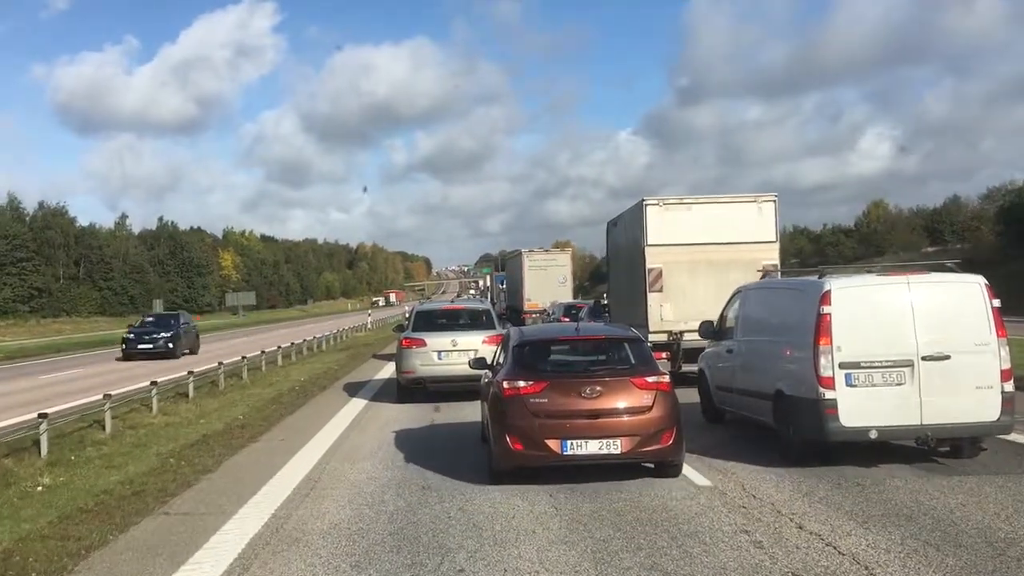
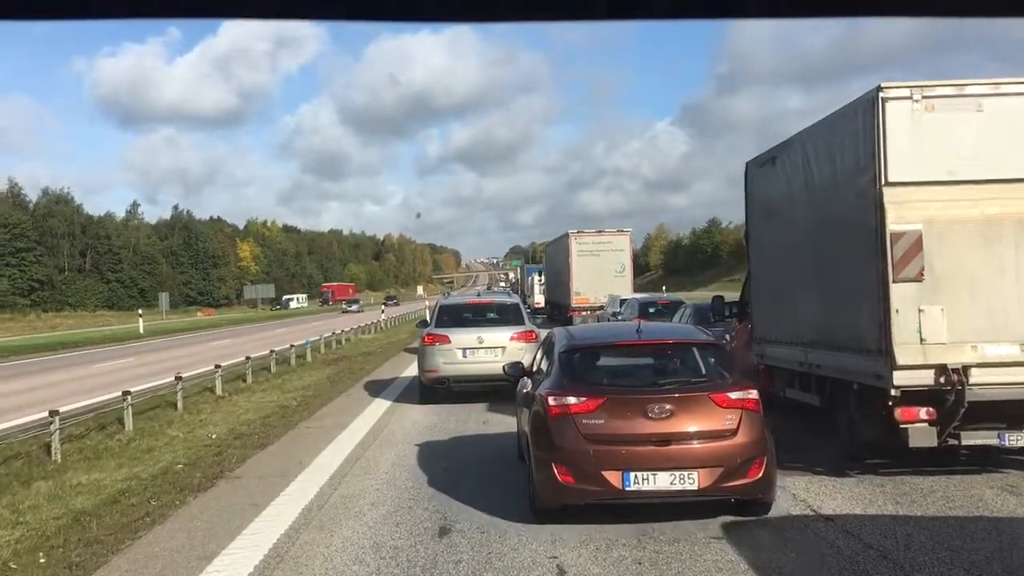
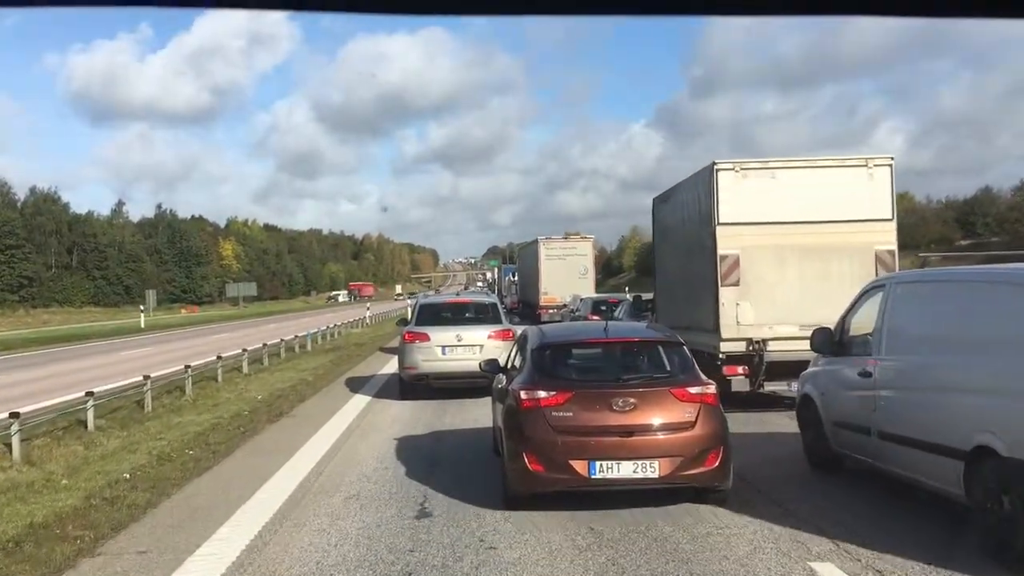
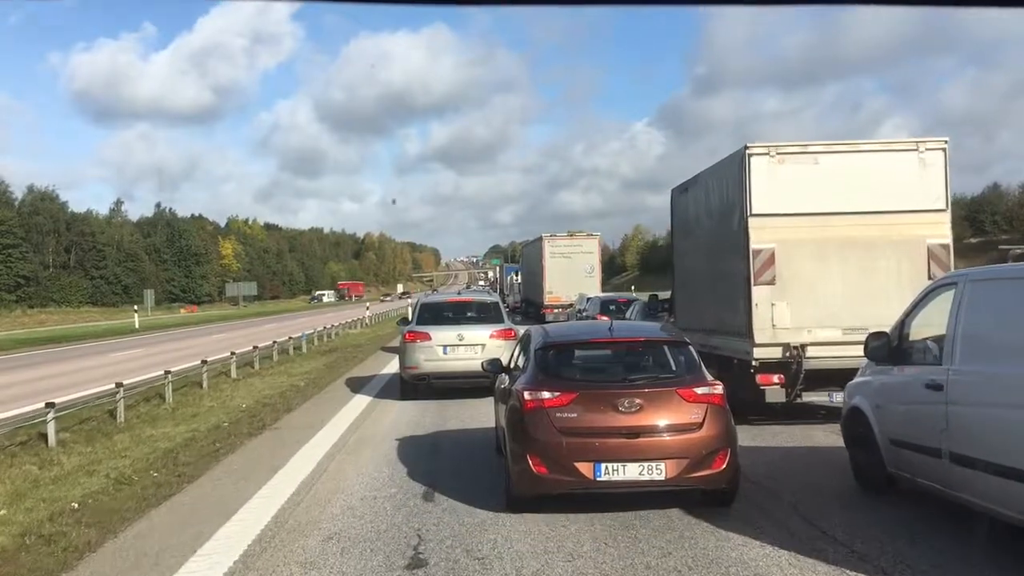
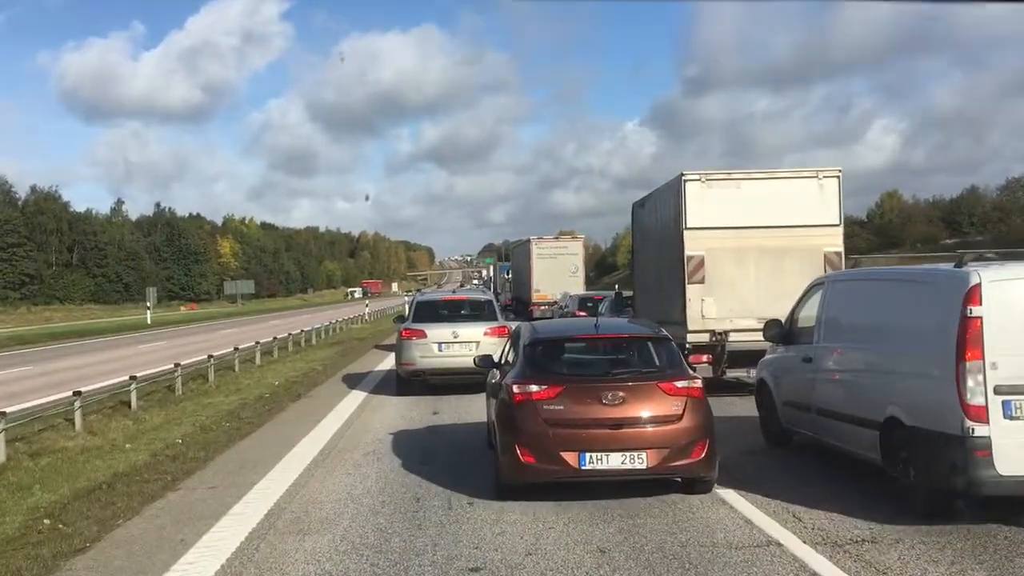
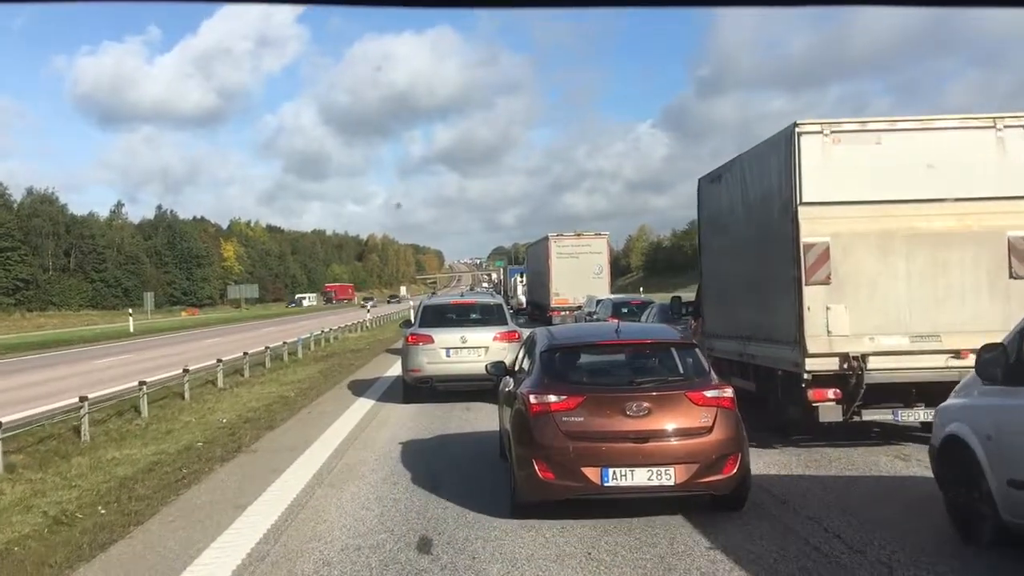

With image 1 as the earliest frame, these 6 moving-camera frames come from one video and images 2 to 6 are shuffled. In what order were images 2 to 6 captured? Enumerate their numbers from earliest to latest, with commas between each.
5, 3, 4, 6, 2
